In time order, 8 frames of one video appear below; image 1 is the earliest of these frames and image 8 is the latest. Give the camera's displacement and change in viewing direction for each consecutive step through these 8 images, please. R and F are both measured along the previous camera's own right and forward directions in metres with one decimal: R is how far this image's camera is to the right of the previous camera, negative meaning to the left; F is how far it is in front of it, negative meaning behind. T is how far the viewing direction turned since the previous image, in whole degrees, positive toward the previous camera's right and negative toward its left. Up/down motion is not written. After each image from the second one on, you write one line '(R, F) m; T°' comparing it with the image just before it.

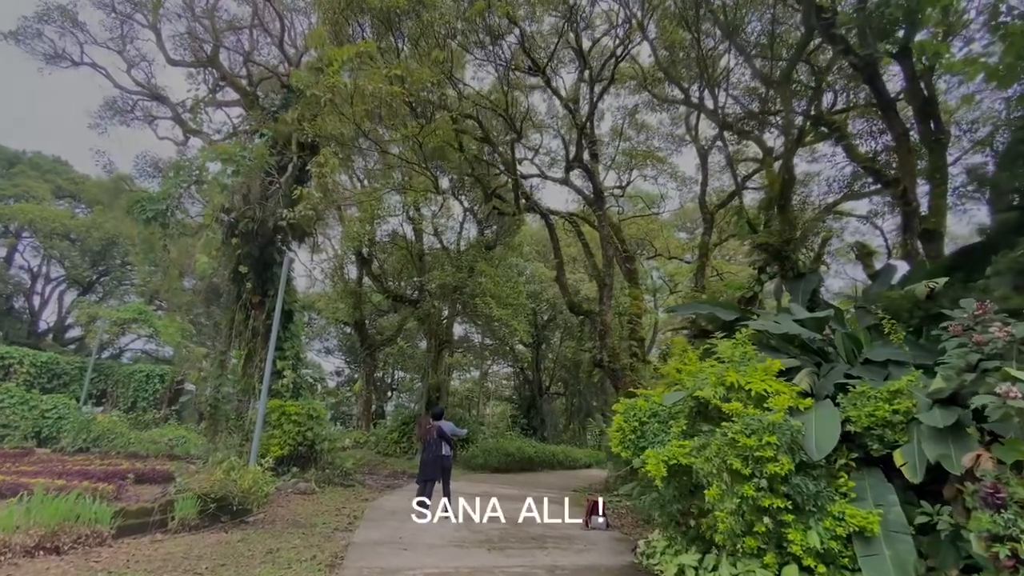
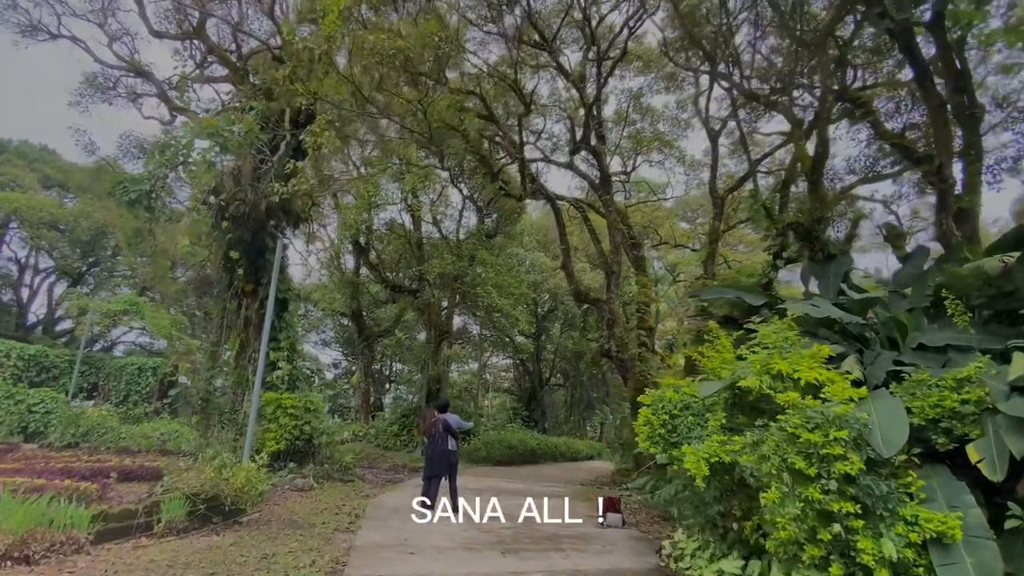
(-0.2, +0.4) m; 0°
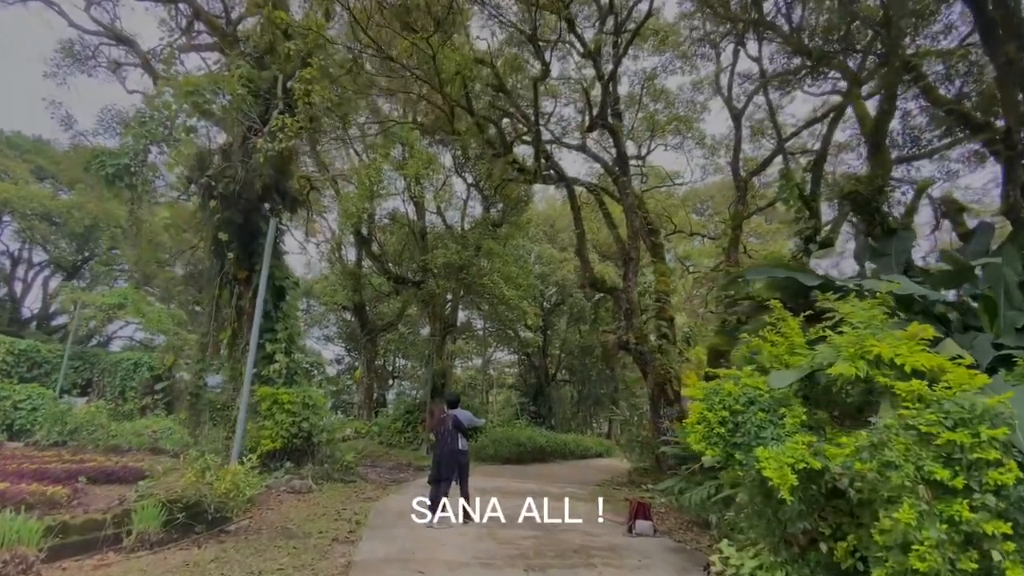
(-0.2, +0.6) m; 0°
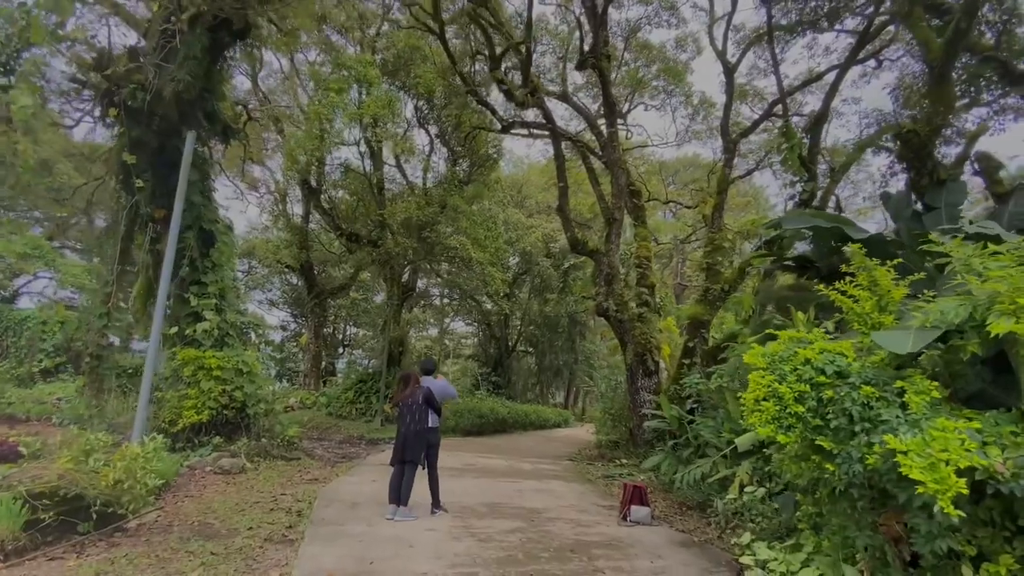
(-0.3, +0.9) m; +5°
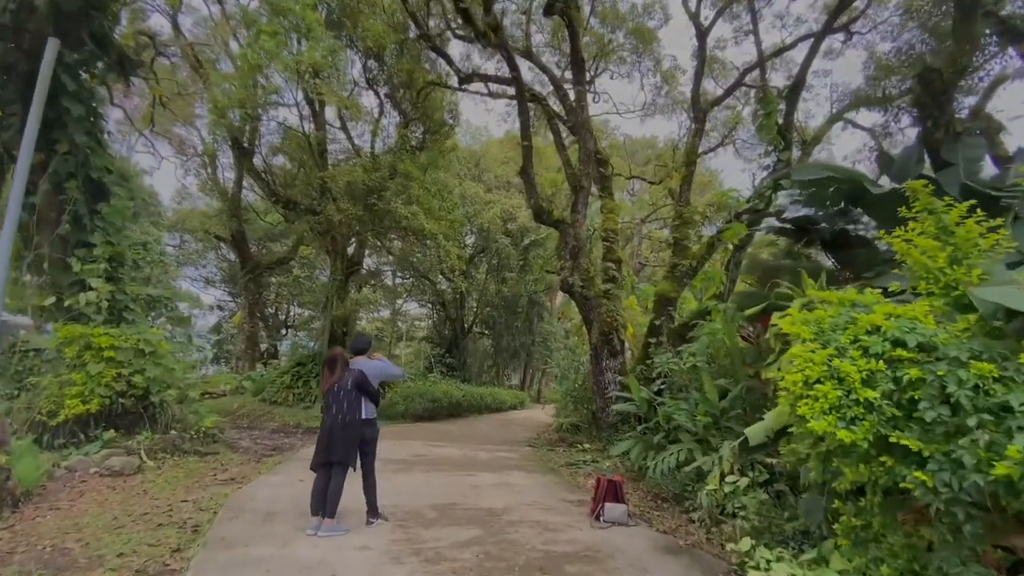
(0.0, +0.7) m; +5°
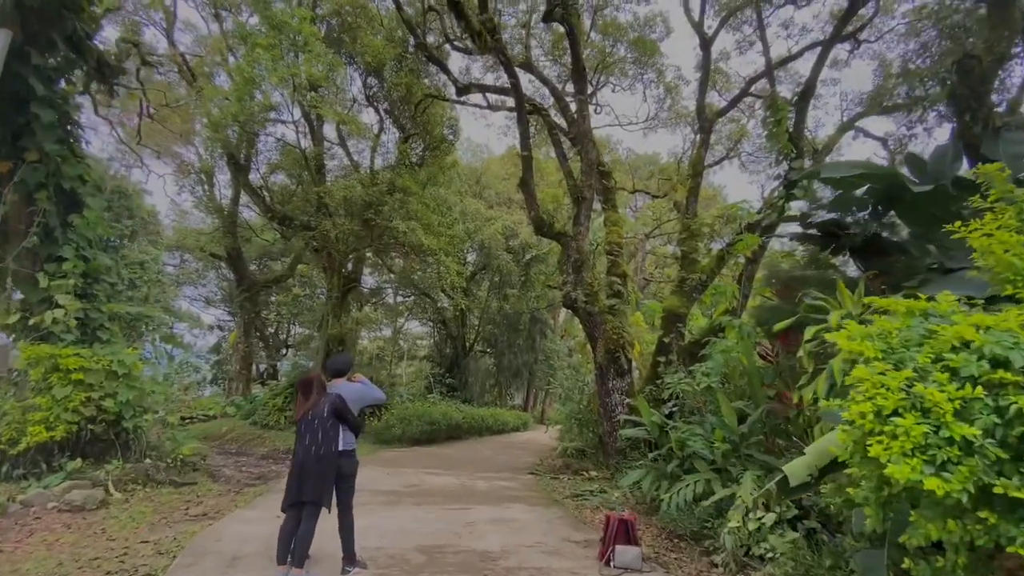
(0.0, +0.4) m; 0°
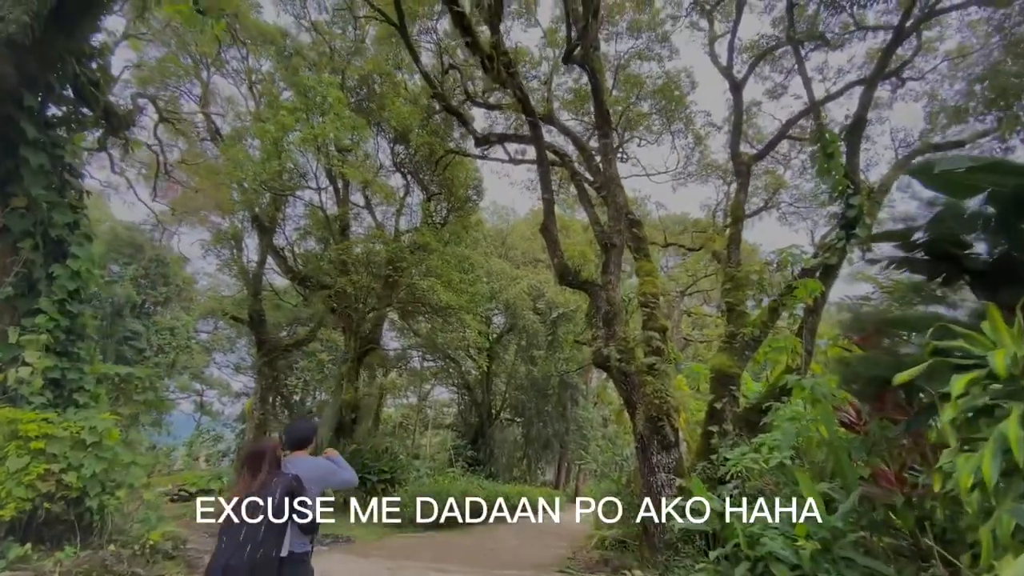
(+0.1, +0.7) m; -4°
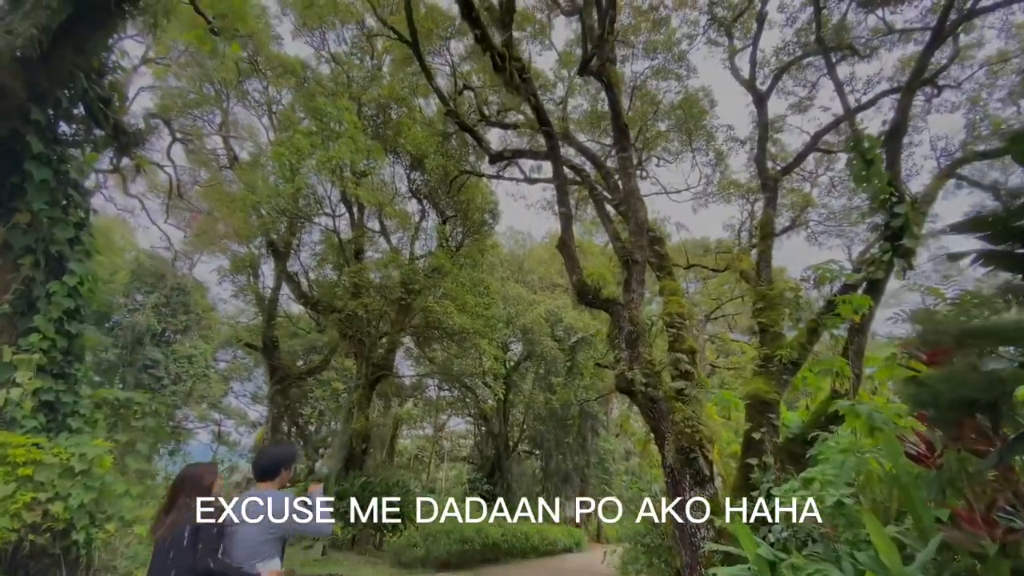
(0.0, +0.4) m; -2°
